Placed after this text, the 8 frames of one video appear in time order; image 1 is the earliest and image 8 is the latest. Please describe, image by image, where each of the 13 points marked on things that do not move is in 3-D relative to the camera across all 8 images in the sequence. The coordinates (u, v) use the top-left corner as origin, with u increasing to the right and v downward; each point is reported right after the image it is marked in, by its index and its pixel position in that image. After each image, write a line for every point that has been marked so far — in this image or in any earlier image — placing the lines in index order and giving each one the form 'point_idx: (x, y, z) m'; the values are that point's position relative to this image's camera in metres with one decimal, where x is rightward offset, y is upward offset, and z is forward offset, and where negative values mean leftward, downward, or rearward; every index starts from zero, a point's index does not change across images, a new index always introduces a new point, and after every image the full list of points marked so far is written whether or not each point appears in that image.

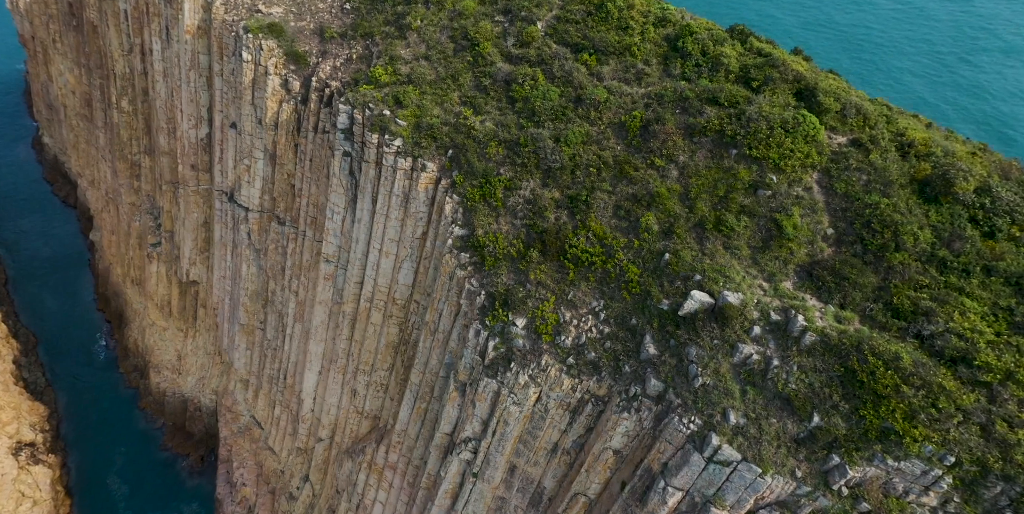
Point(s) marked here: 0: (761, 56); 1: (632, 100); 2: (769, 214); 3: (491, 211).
0: (+7.4, +5.9, +19.5) m
1: (+3.6, +4.6, +19.5) m
2: (+6.5, +1.0, +16.5) m
3: (-0.7, +1.6, +19.9) m
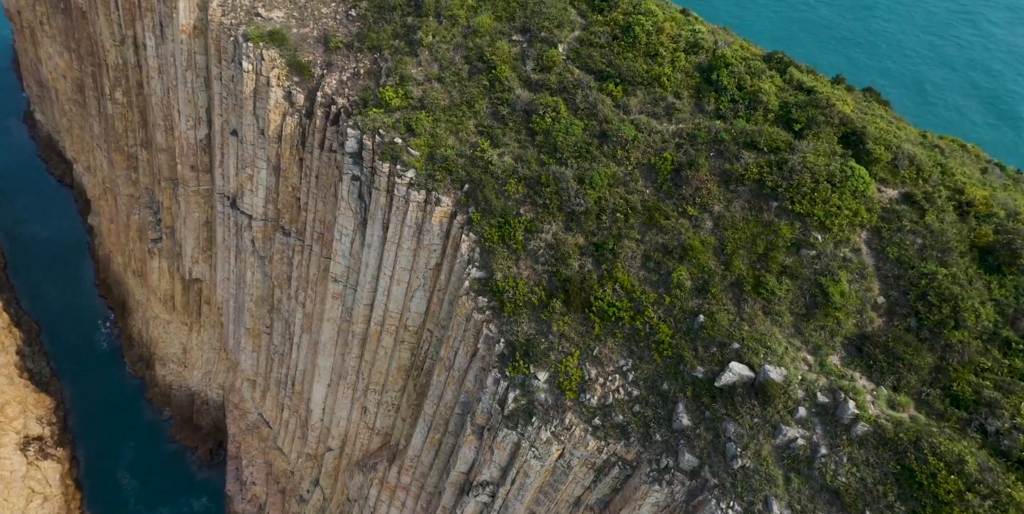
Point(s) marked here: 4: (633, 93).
0: (+8.0, +4.5, +18.1) m
1: (+4.2, +3.3, +18.2) m
2: (+7.1, -0.5, +15.4) m
3: (-0.1, +0.2, +18.7) m
4: (+3.6, +4.8, +19.2) m
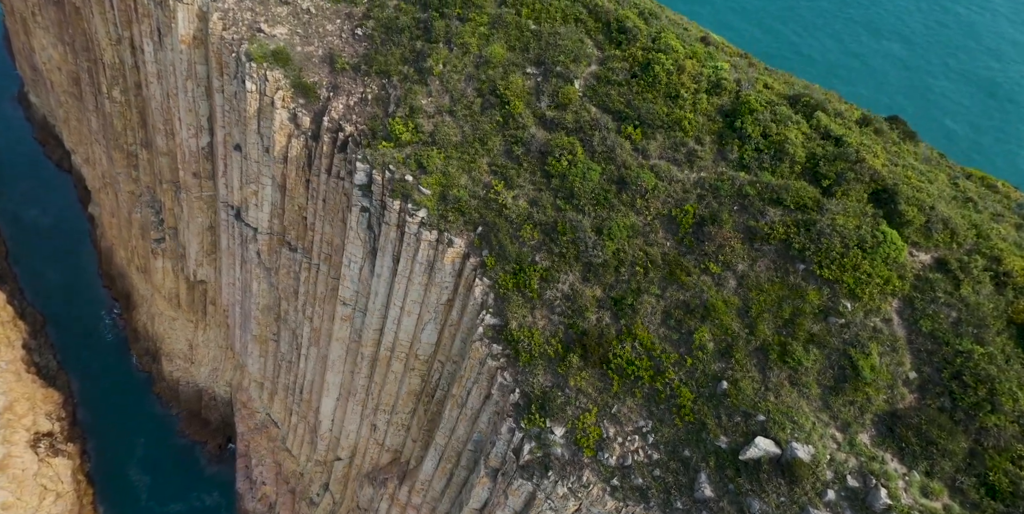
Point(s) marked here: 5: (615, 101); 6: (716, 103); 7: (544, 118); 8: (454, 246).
0: (+8.4, +3.1, +17.4) m
1: (+4.6, +1.8, +17.6) m
2: (+7.5, -2.1, +14.9) m
3: (+0.4, -1.2, +18.3) m
4: (+4.0, +3.4, +18.5) m
5: (+3.0, +4.6, +19.3) m
6: (+5.8, +4.3, +18.6) m
7: (+1.0, +4.3, +20.0) m
8: (-1.8, +0.4, +19.6) m
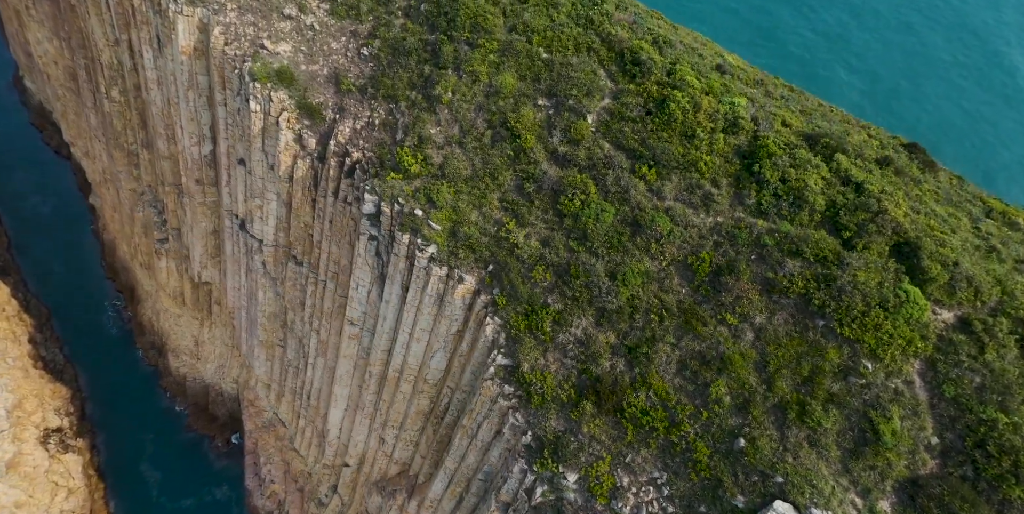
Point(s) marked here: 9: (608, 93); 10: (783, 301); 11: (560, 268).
0: (+8.8, +1.9, +17.0) m
1: (+4.9, +0.6, +17.3) m
2: (+7.9, -3.4, +14.7) m
3: (+0.7, -2.4, +18.0) m
4: (+4.3, +2.2, +18.1) m
5: (+3.4, +3.4, +18.8) m
6: (+6.1, +3.1, +18.2) m
7: (+1.3, +3.1, +19.6) m
8: (-1.4, -0.8, +19.4) m
9: (+2.9, +5.0, +20.0) m
10: (+6.6, -1.1, +15.9) m
11: (+1.4, -0.3, +18.5) m
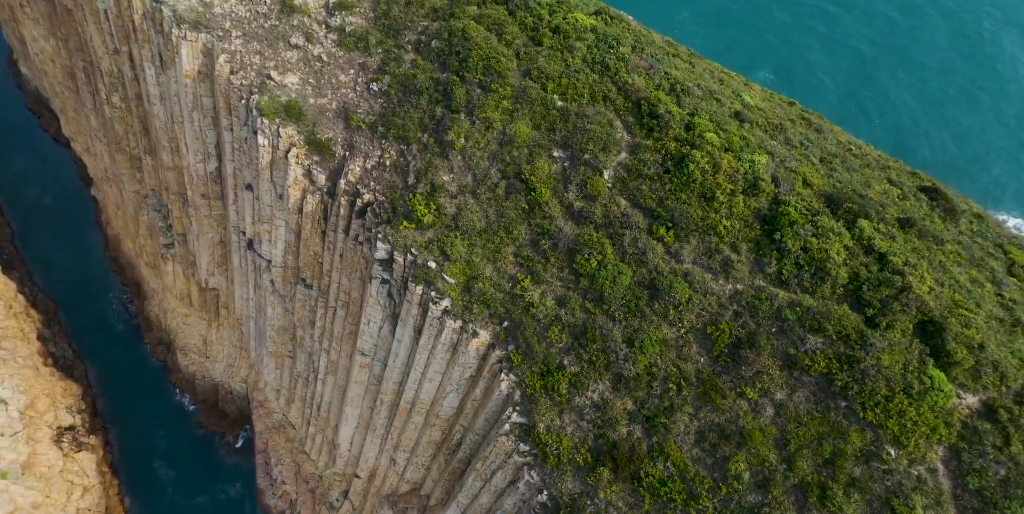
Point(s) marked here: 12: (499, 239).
0: (+9.2, +0.1, +16.7) m
1: (+5.4, -1.2, +17.0) m
2: (+8.3, -5.3, +14.6) m
3: (+1.2, -4.2, +18.0) m
4: (+4.8, +0.5, +17.8) m
5: (+3.8, +1.7, +18.5) m
6: (+6.6, +1.4, +17.8) m
7: (+1.8, +1.4, +19.3) m
8: (-1.0, -2.5, +19.2) m
9: (+3.4, +3.3, +19.6) m
10: (+7.0, -2.9, +15.7) m
11: (+1.8, -2.0, +18.3) m
12: (-0.4, +0.5, +19.8) m
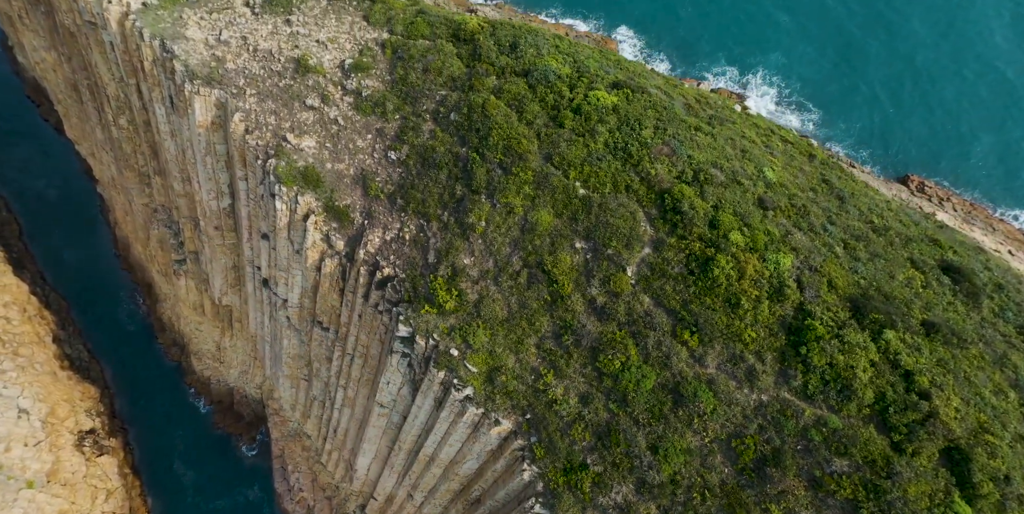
0: (+9.9, -2.8, +16.7) m
1: (+6.1, -4.1, +17.1) m
2: (+9.0, -8.3, +14.9) m
3: (+1.9, -7.1, +18.2) m
4: (+5.4, -2.4, +17.9) m
5: (+4.5, -1.2, +18.4) m
6: (+7.2, -1.5, +17.8) m
7: (+2.4, -1.4, +19.2) m
8: (-0.3, -5.3, +19.4) m
9: (+4.0, +0.5, +19.4) m
10: (+7.7, -5.9, +15.9) m
11: (+2.5, -4.9, +18.4) m
12: (+0.3, -2.3, +19.9) m
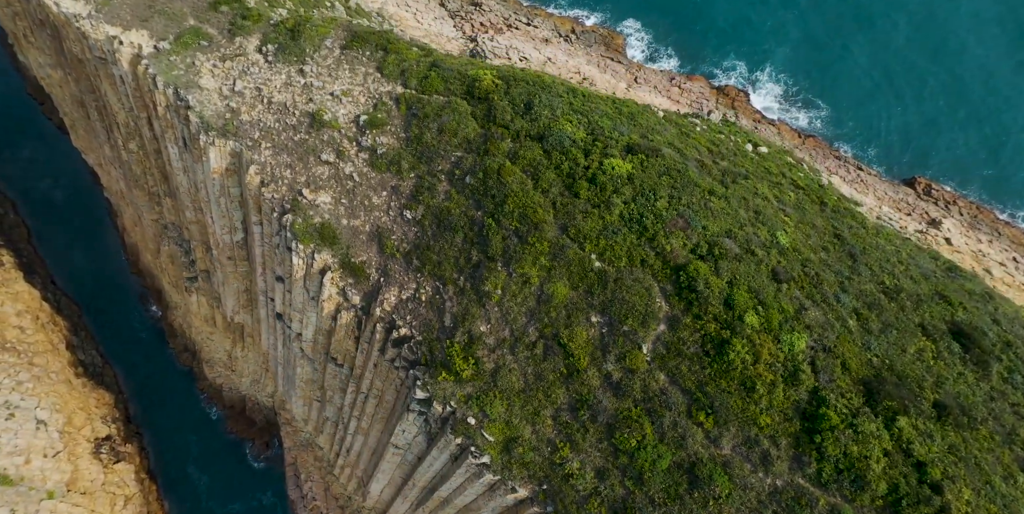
0: (+10.4, -5.2, +17.0) m
1: (+6.6, -6.4, +17.5) m
2: (+9.5, -10.7, +15.4) m
3: (+2.4, -9.4, +18.7) m
4: (+5.9, -4.7, +18.2) m
5: (+5.0, -3.5, +18.7) m
6: (+7.7, -3.8, +18.1) m
7: (+3.0, -3.7, +19.6) m
8: (+0.3, -7.6, +19.9) m
9: (+4.5, -1.8, +19.7) m
10: (+8.2, -8.2, +16.3) m
11: (+3.0, -7.2, +18.9) m
12: (+0.8, -4.5, +20.2) m
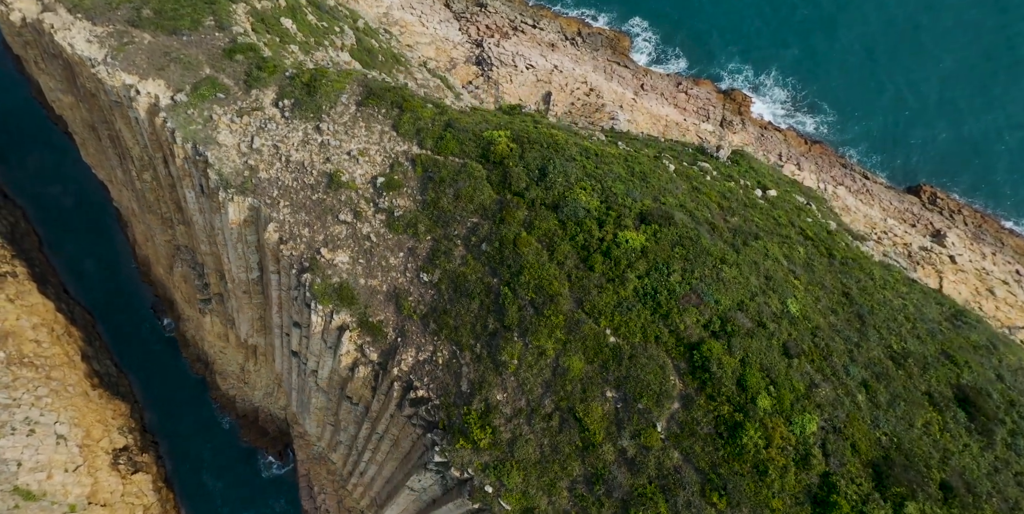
0: (+10.9, -7.6, +17.6) m
1: (+7.1, -8.9, +18.1) m
2: (+10.0, -13.2, +16.1) m
3: (+2.9, -11.8, +19.4) m
4: (+6.5, -7.2, +18.8) m
5: (+5.5, -5.9, +19.3) m
6: (+8.3, -6.2, +18.6) m
7: (+3.5, -6.1, +20.1) m
8: (+0.8, -10.0, +20.5) m
9: (+5.1, -4.2, +20.2) m
10: (+8.7, -10.7, +17.0) m
11: (+3.6, -9.7, +19.5) m
12: (+1.4, -7.0, +20.8) m
